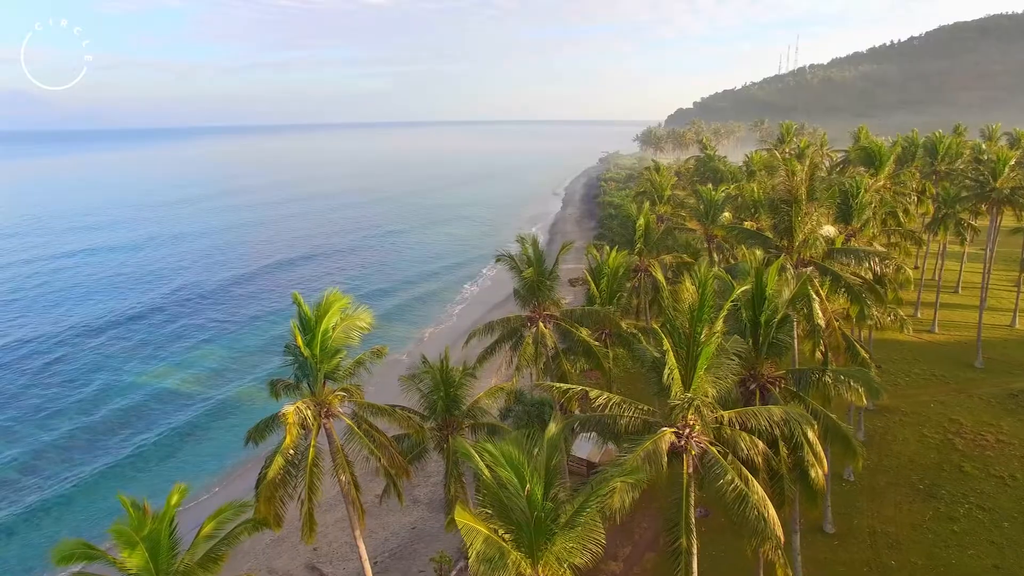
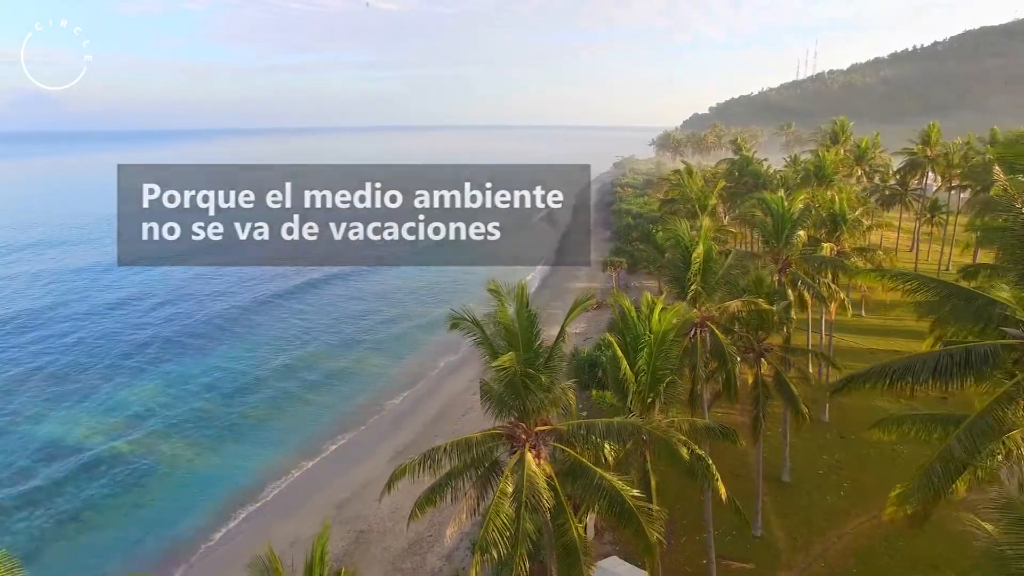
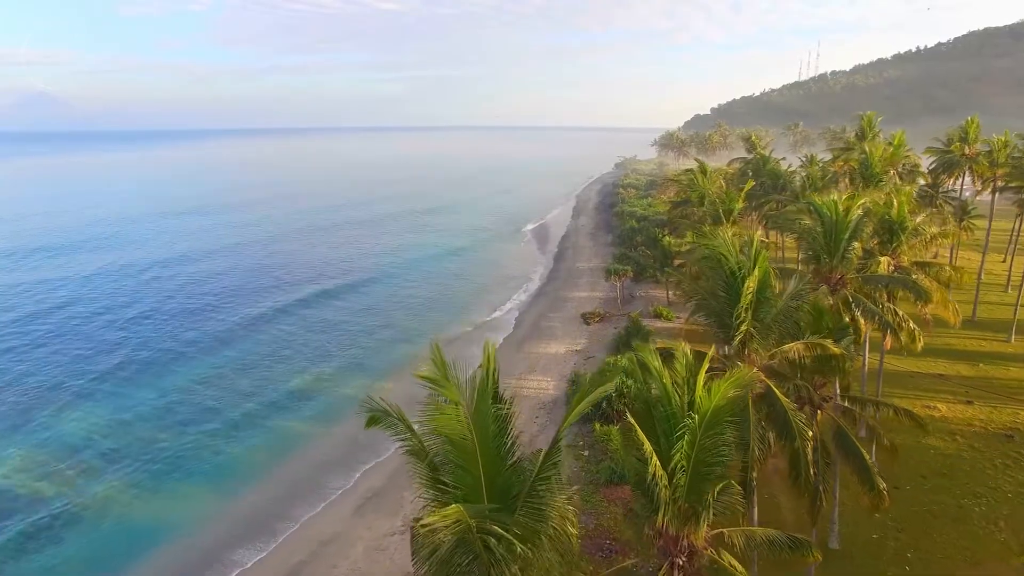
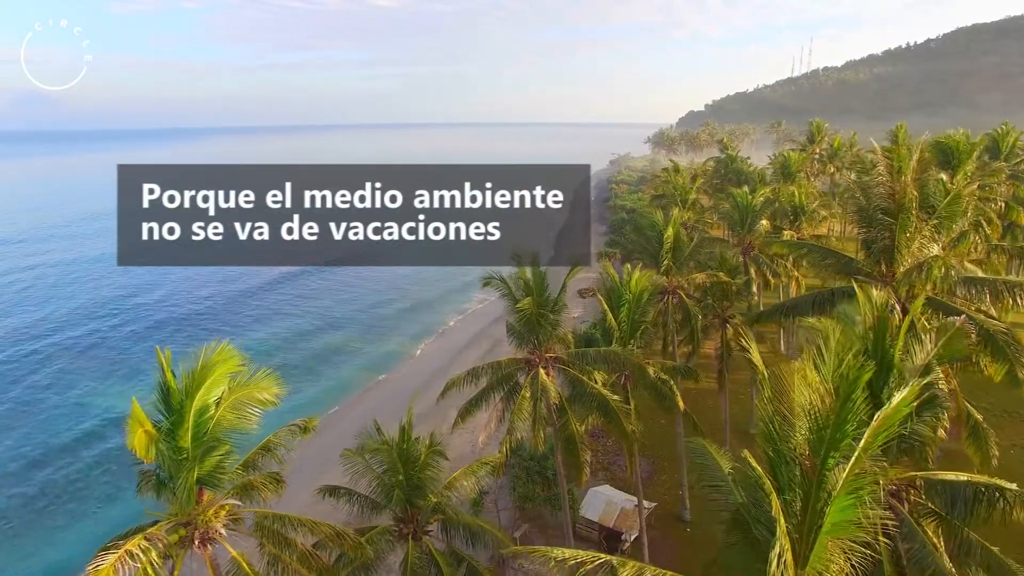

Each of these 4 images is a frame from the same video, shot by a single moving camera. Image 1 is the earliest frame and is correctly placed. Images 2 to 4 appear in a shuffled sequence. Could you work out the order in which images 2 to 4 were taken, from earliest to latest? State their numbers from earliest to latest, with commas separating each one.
4, 2, 3
